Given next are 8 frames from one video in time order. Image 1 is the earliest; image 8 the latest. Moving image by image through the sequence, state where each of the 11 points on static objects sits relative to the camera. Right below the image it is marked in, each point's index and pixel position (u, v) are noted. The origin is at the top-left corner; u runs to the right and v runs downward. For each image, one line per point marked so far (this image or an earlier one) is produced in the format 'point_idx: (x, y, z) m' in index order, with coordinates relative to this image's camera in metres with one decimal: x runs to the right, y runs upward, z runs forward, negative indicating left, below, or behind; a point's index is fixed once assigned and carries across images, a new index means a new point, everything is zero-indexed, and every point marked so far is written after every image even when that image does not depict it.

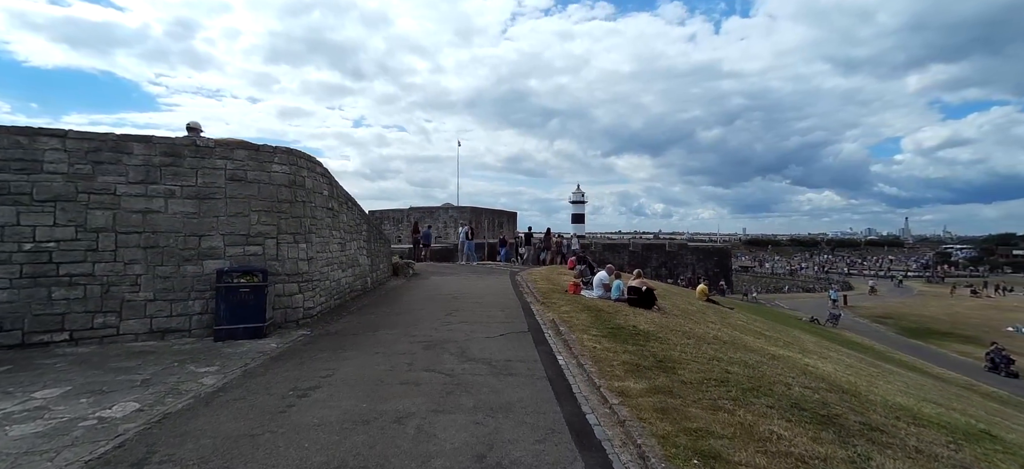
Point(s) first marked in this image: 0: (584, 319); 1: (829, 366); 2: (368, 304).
0: (+1.4, -1.6, +8.5) m
1: (+5.8, -2.4, +8.4) m
2: (-3.3, -1.6, +10.5) m
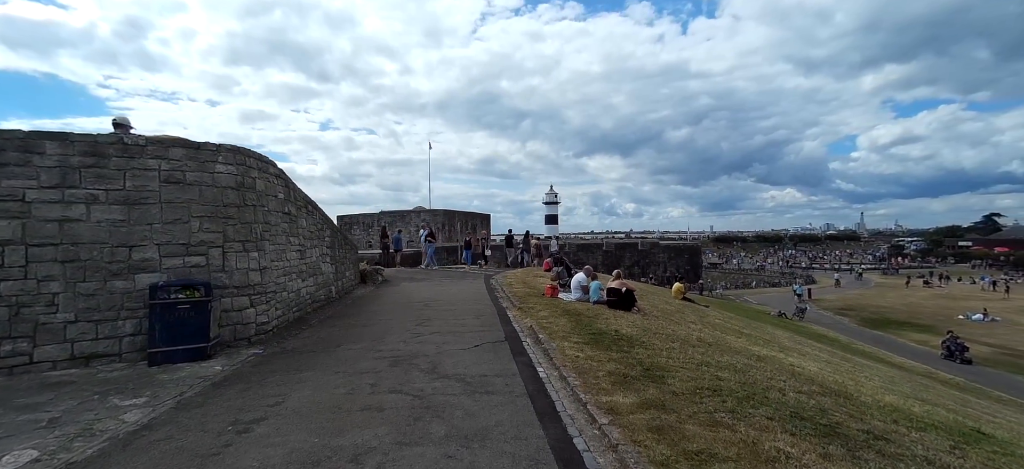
0: (+0.9, -1.6, +8.1) m
1: (+5.4, -2.3, +8.2) m
2: (-3.9, -1.7, +9.8) m
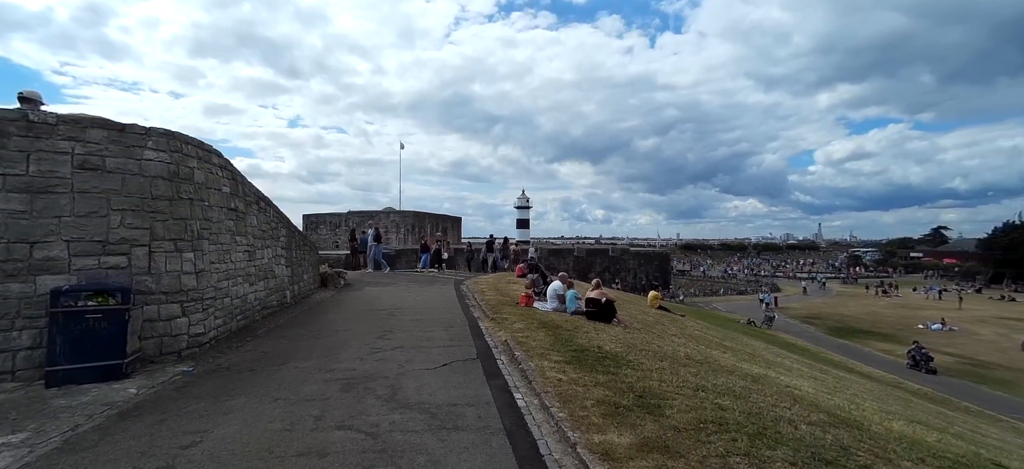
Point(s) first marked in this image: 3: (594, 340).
0: (+0.5, -1.7, +7.3) m
1: (+5.0, -2.5, +7.7) m
2: (-4.4, -1.7, +8.8) m
3: (+1.3, -1.7, +7.4) m
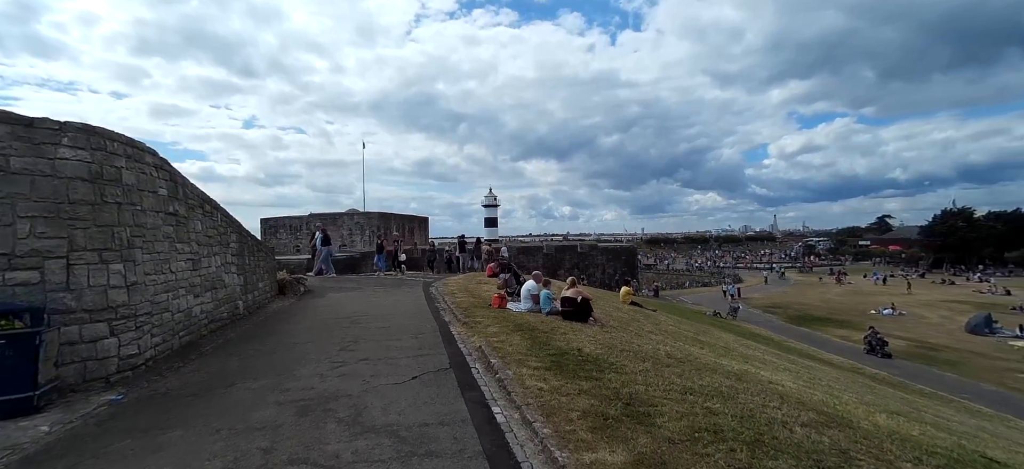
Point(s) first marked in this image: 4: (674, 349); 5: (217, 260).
0: (+0.1, -1.7, +6.9) m
1: (+4.5, -2.4, +7.6) m
2: (-4.9, -1.8, +8.0) m
3: (+0.9, -1.7, +7.1) m
4: (+2.8, -2.0, +7.8) m
5: (-5.8, -0.5, +9.0) m
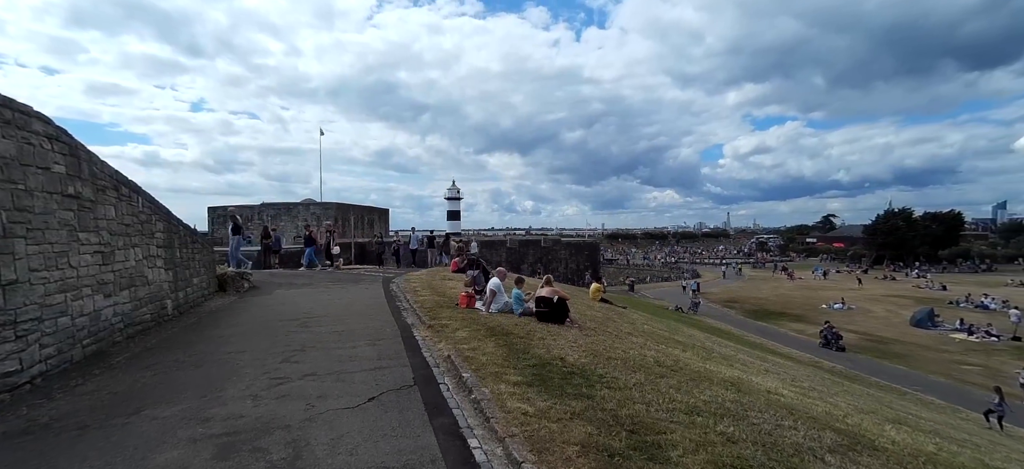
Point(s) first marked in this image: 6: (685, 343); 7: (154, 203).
0: (-0.3, -1.6, +6.1) m
1: (+4.1, -2.3, +7.2) m
2: (-5.3, -1.7, +6.8) m
3: (+0.6, -1.6, +6.3) m
4: (+2.3, -1.9, +7.2) m
5: (-6.3, -0.3, +7.7) m
6: (+3.8, -2.4, +10.1) m
7: (-6.6, +0.6, +8.5) m
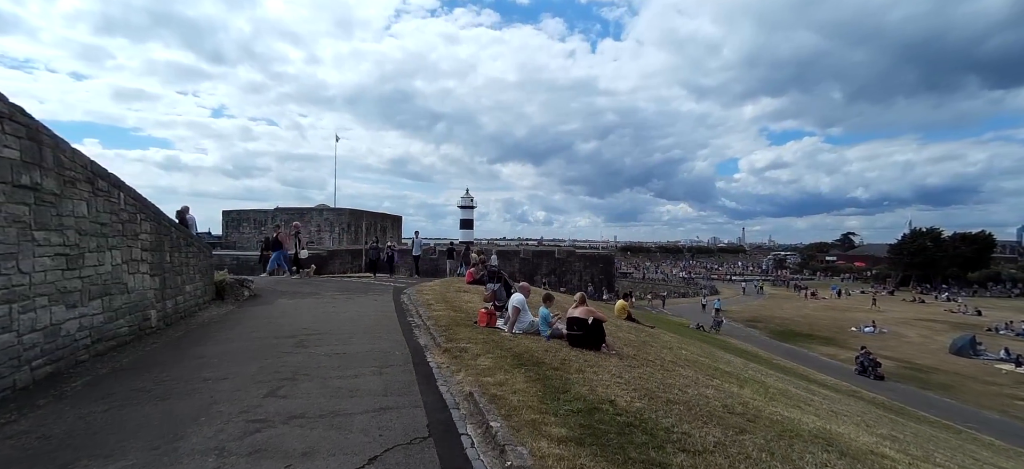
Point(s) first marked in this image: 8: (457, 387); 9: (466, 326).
0: (+0.1, -1.7, +5.0) m
1: (+4.5, -2.6, +5.9) m
2: (-4.9, -1.7, +5.8) m
3: (+1.0, -1.7, +5.1) m
4: (+2.7, -2.1, +6.0) m
5: (-5.9, -0.3, +6.7) m
6: (+4.3, -2.7, +8.8) m
7: (-6.1, +0.5, +7.5) m
8: (-0.6, -1.7, +5.1) m
9: (-0.8, -1.7, +8.4) m
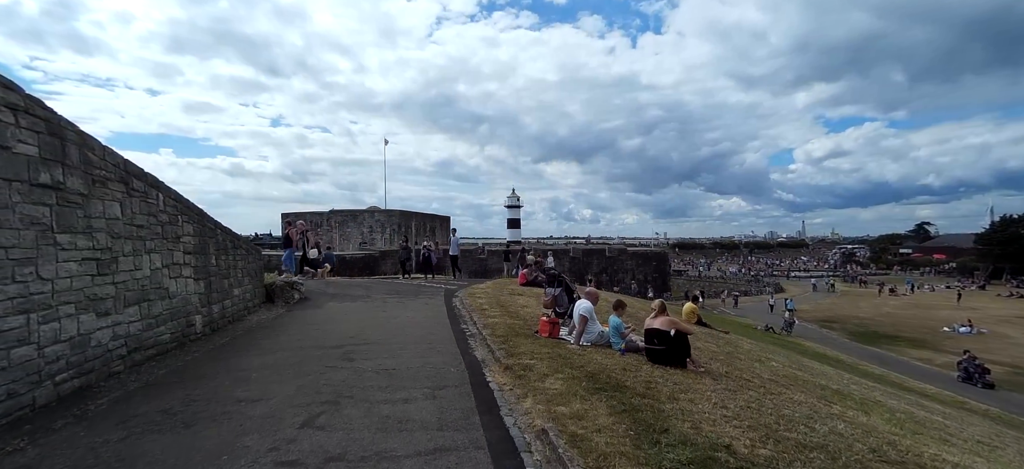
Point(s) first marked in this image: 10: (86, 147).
0: (+0.9, -1.7, +4.0) m
1: (+5.3, -2.5, +4.5) m
2: (-4.1, -1.7, +5.3) m
3: (+1.7, -1.7, +4.1) m
4: (+3.6, -2.0, +4.7) m
5: (-4.9, -0.4, +6.3) m
6: (+5.4, -2.6, +7.4) m
7: (-5.1, +0.5, +7.1) m
8: (+0.1, -1.7, +4.2) m
9: (+0.2, -1.7, +7.5) m
10: (-4.8, +1.0, +5.1) m
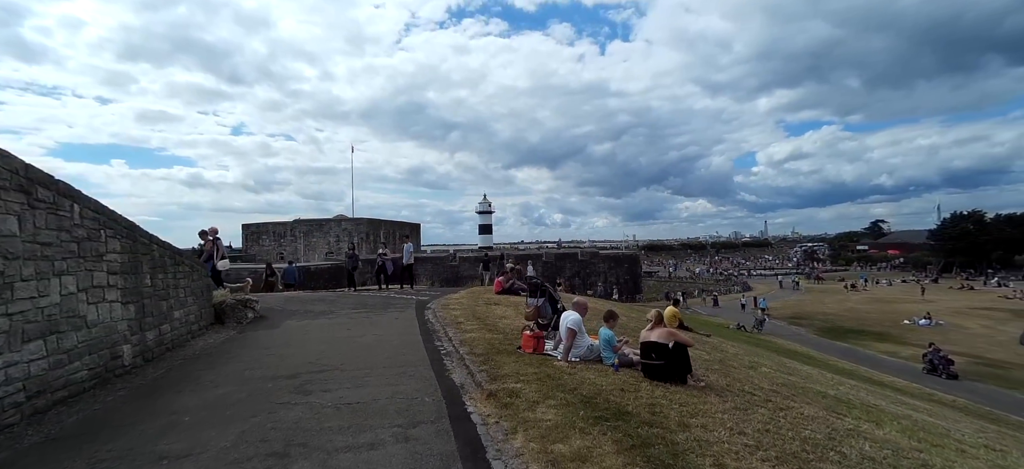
0: (+0.8, -1.7, +3.3) m
1: (+5.2, -2.4, +4.1) m
2: (-4.2, -1.9, +4.3) m
3: (+1.6, -1.7, +3.4) m
4: (+3.4, -2.0, +4.2) m
5: (-5.2, -0.6, +5.3) m
6: (+5.1, -2.6, +7.0) m
7: (-5.4, +0.2, +6.1) m
8: (+0.1, -1.7, +3.5) m
9: (-0.1, -1.8, +6.8) m
10: (-5.0, +0.8, +4.1) m
